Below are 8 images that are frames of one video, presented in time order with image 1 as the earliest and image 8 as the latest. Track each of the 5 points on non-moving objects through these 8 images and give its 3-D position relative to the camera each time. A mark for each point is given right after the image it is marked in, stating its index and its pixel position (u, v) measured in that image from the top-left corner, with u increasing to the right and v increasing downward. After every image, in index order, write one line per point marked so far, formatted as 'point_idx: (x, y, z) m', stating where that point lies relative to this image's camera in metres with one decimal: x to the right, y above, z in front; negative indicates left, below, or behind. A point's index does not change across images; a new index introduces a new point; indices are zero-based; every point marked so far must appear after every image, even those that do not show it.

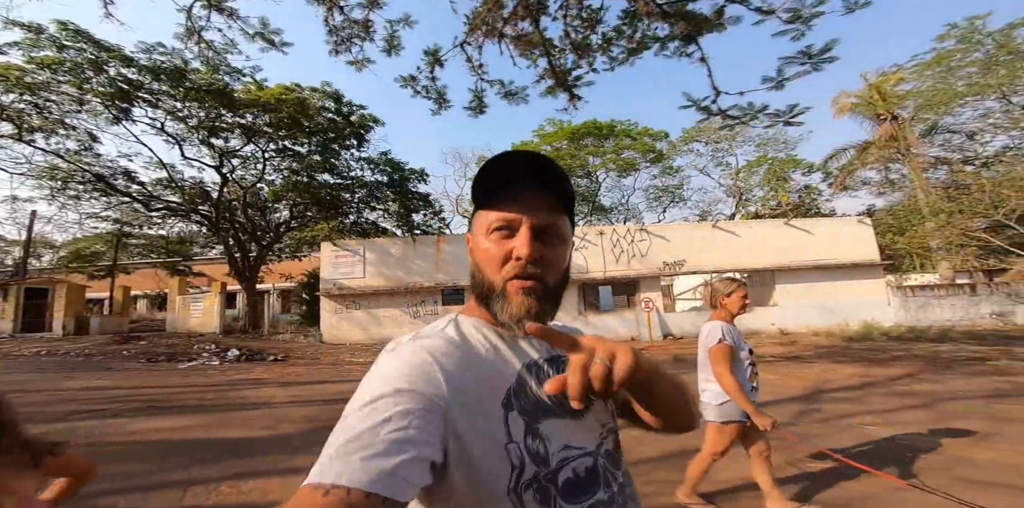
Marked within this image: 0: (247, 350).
0: (-9.1, -3.3, +13.6) m
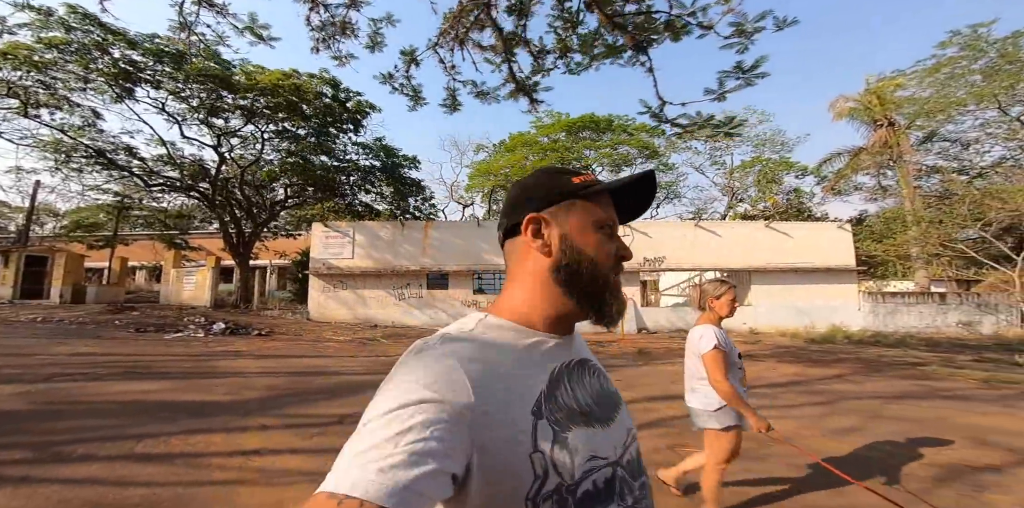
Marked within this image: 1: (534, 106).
0: (-10.0, -2.5, +14.3) m
1: (+0.4, +2.6, +6.8) m
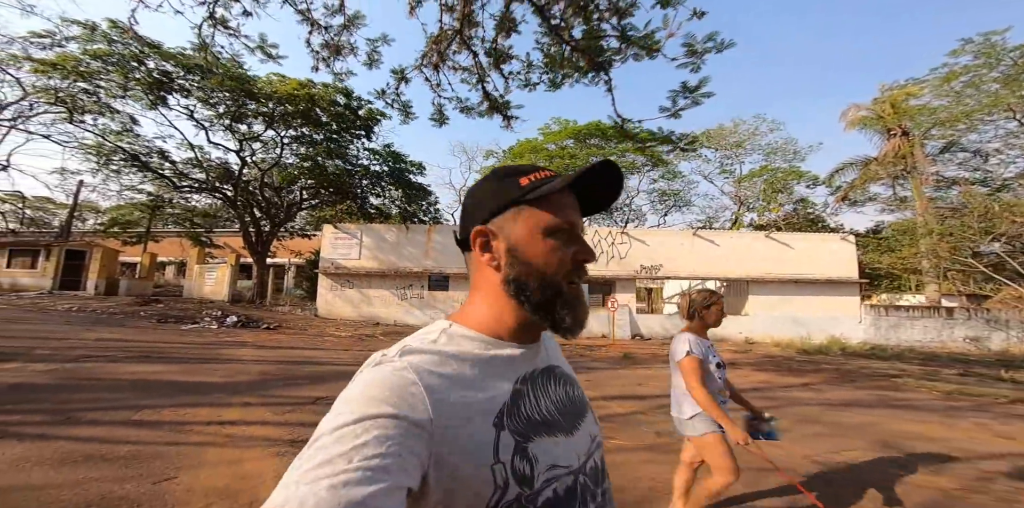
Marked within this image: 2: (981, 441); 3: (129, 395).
0: (-10.2, -2.4, +15.3) m
1: (-0.1, +2.5, +7.4) m
2: (+6.2, -2.5, +5.2) m
3: (-5.4, -2.0, +5.6) m
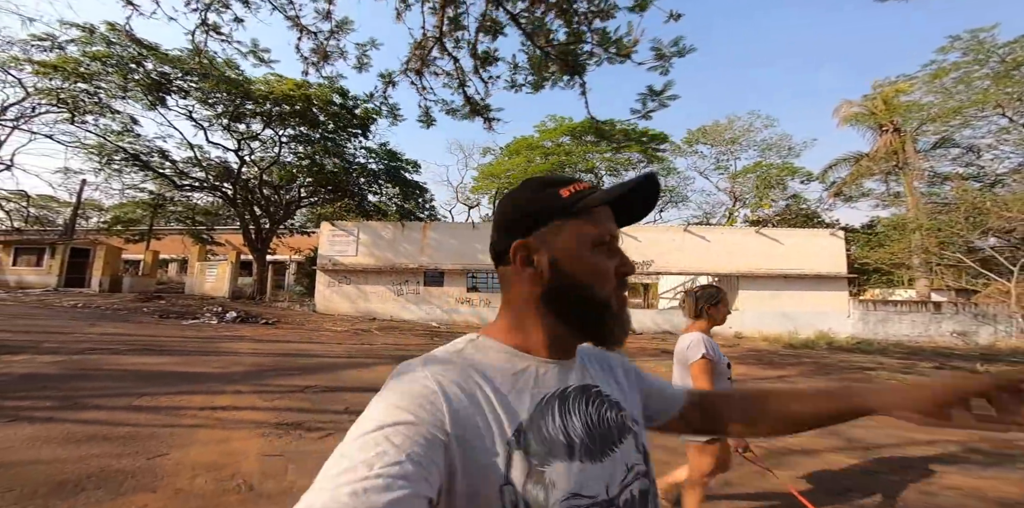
0: (-10.5, -2.3, +15.7) m
1: (-0.5, +2.6, +7.7) m
2: (+5.8, -2.5, +5.5) m
3: (-5.7, -2.0, +6.0) m
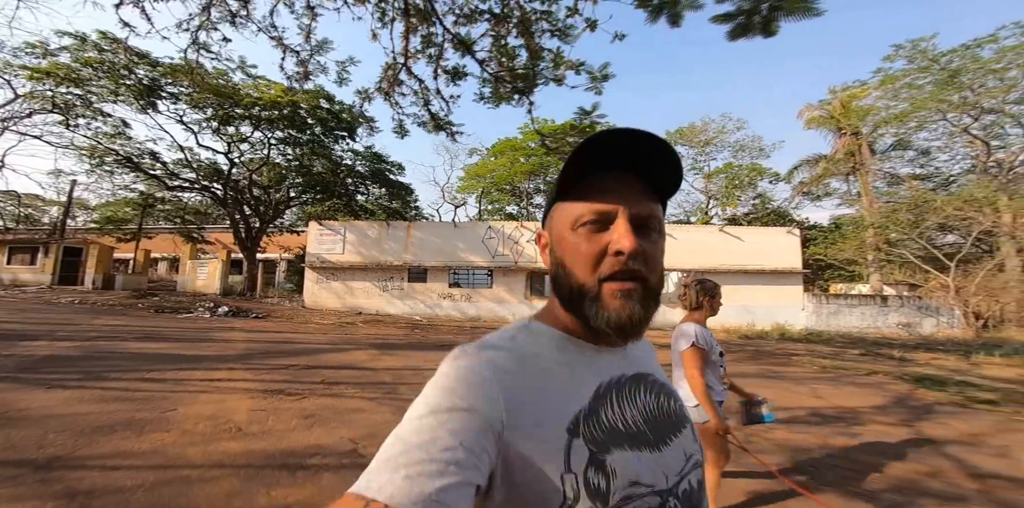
0: (-11.5, -2.2, +16.6) m
1: (-1.3, +2.6, +8.8) m
2: (+5.0, -2.4, +6.7) m
3: (-6.5, -1.9, +7.0) m
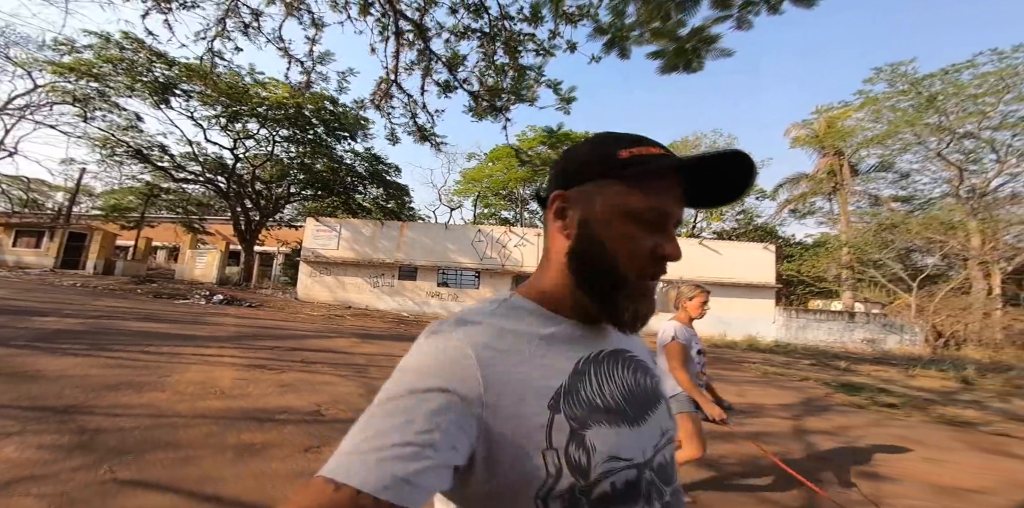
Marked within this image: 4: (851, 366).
0: (-12.3, -1.9, +17.4) m
1: (-1.9, +2.6, +9.7) m
2: (+4.2, -2.6, +7.5) m
3: (-7.3, -1.7, +7.8) m
4: (+10.8, -3.6, +12.7) m
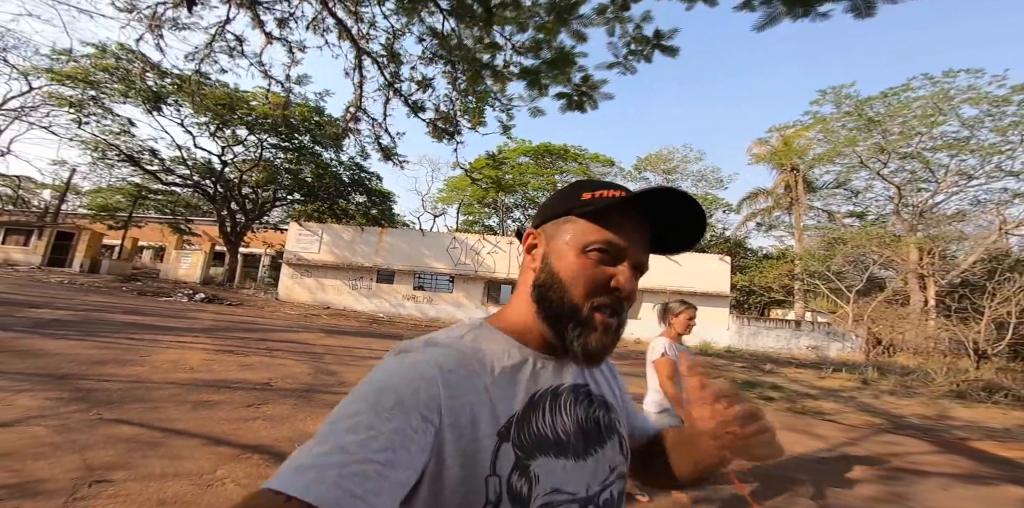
0: (-13.8, -1.9, +18.4) m
1: (-3.2, +2.5, +10.9) m
2: (+2.9, -2.9, +8.8) m
3: (-8.6, -1.7, +8.9) m
4: (+9.3, -4.0, +14.1) m
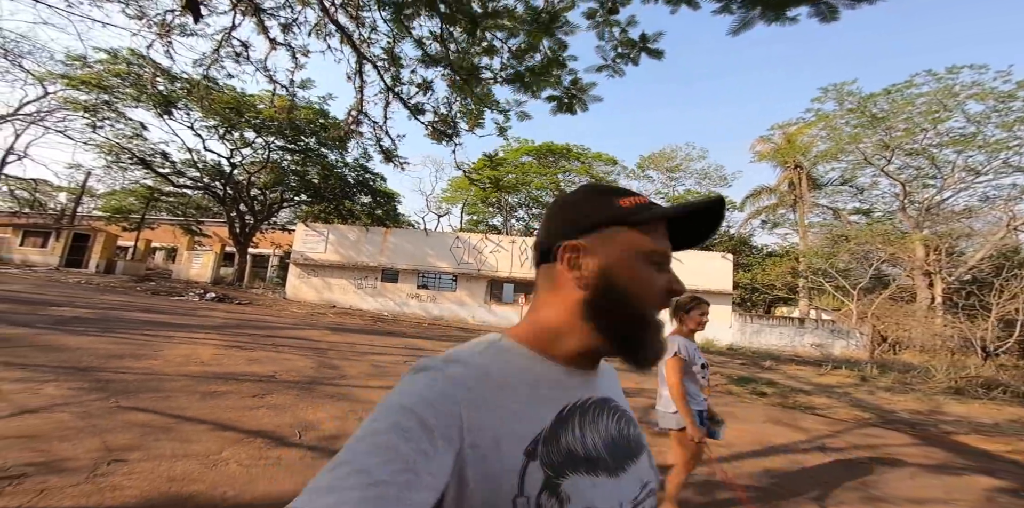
0: (-13.7, -2.0, +18.9) m
1: (-3.2, +2.5, +11.2) m
2: (+2.8, -2.8, +9.0) m
3: (-8.7, -1.7, +9.3) m
4: (+9.3, -3.9, +14.2) m
